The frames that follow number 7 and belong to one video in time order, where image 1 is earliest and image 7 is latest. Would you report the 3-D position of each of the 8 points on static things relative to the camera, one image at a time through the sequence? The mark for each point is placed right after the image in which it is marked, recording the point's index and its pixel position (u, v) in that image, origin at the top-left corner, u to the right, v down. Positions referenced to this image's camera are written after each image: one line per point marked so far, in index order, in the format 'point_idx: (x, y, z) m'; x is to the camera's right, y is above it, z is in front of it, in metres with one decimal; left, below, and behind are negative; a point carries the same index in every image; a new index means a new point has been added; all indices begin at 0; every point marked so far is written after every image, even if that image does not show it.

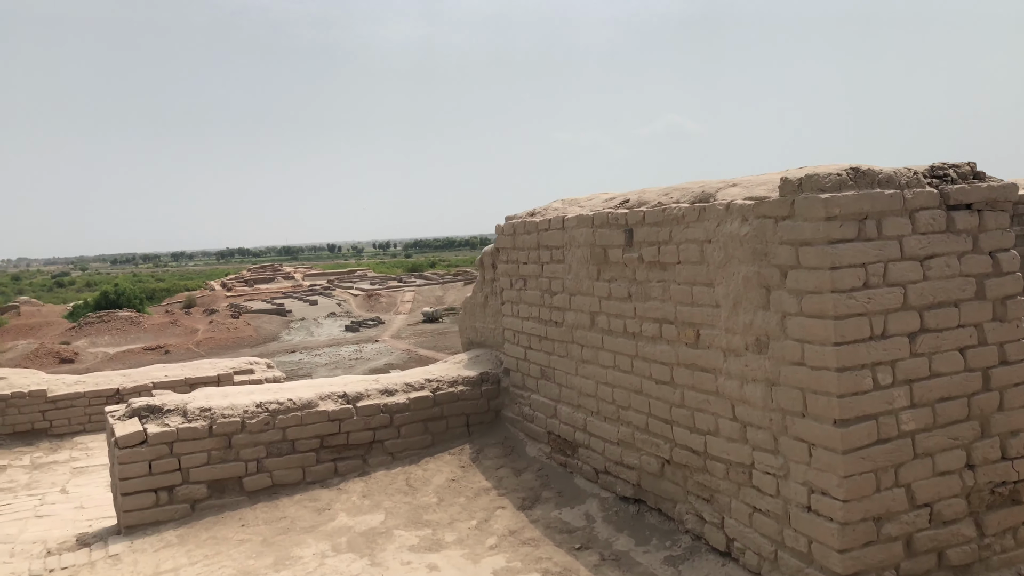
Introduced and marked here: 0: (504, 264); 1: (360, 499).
0: (-0.1, +0.2, +4.8) m
1: (-1.1, -1.5, +4.2) m
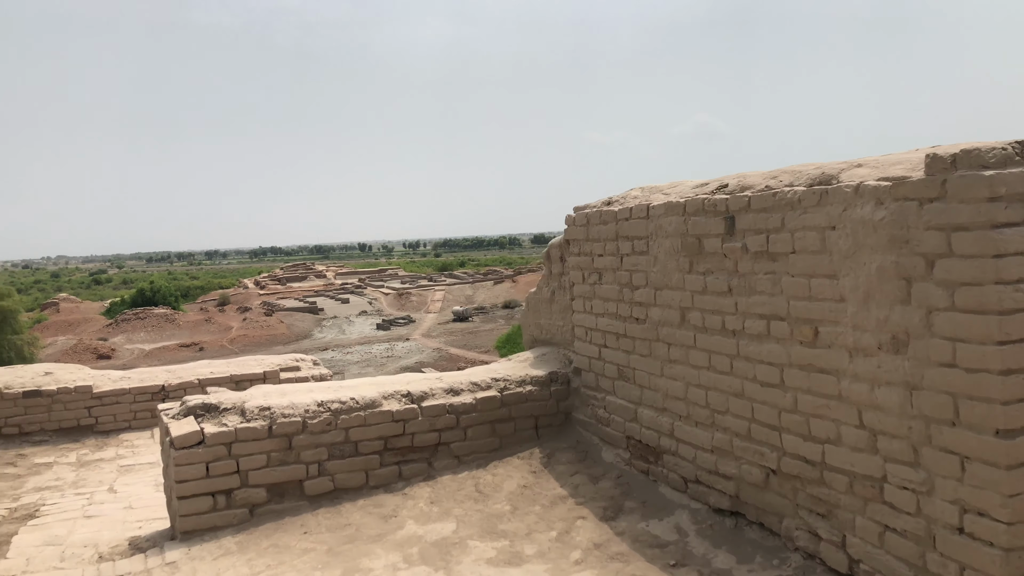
0: (+0.5, +0.2, +4.5) m
1: (-0.5, -1.4, +3.9) m
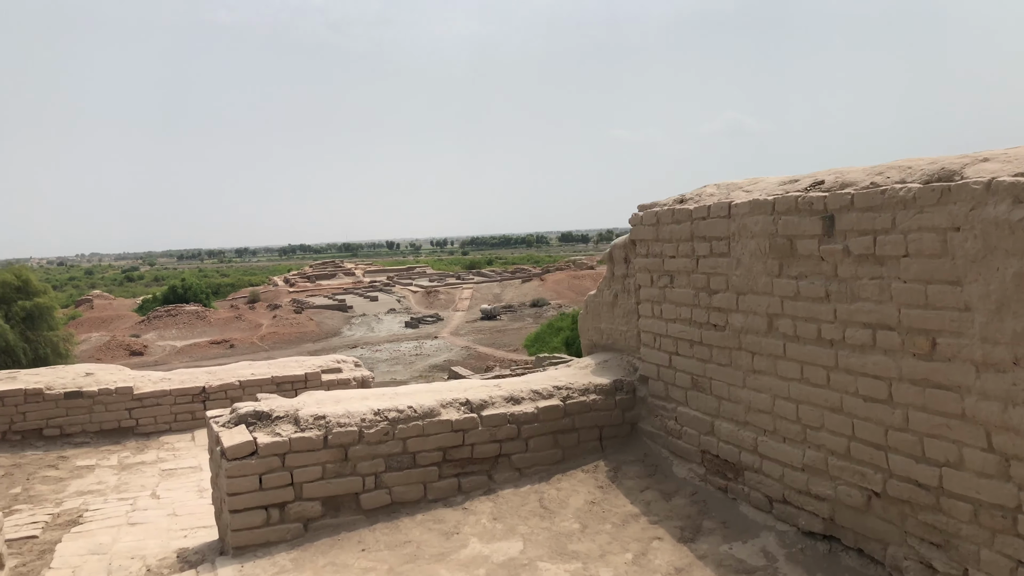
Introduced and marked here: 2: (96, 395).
0: (+0.9, +0.2, +4.3) m
1: (-0.1, -1.4, +3.7) m
2: (-4.7, -1.2, +6.8) m
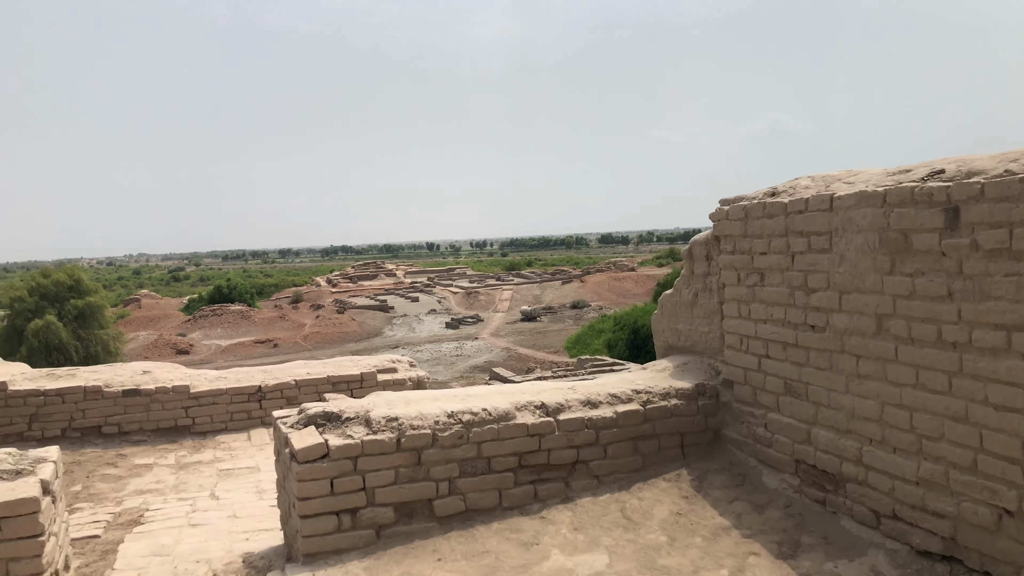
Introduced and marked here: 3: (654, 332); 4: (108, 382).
0: (+1.4, +0.2, +4.0) m
1: (+0.3, -1.4, +3.5) m
2: (-4.0, -1.2, +6.8) m
3: (+1.1, -0.4, +4.9) m
4: (-4.6, -1.1, +6.9) m
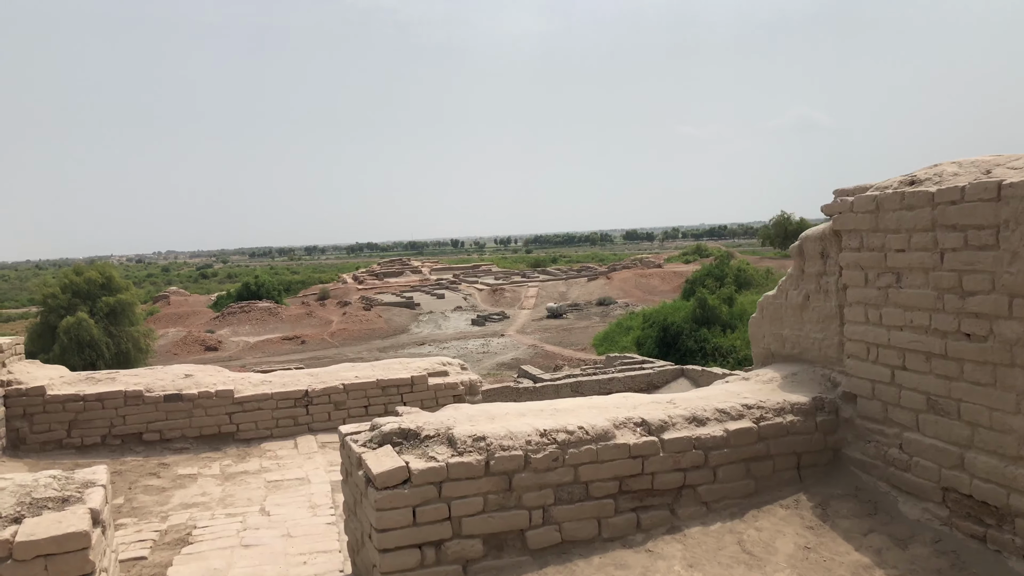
0: (+2.0, +0.2, +3.6) m
1: (+0.9, -1.4, +3.0) m
2: (-3.4, -1.2, +6.5) m
3: (+1.7, -0.4, +4.4) m
4: (-3.9, -1.1, +6.6) m
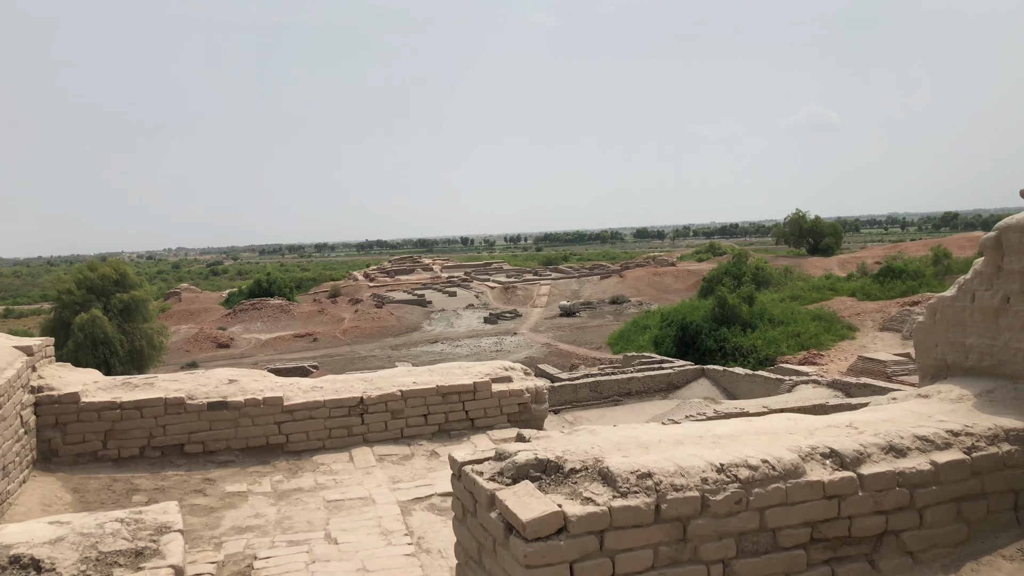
0: (+2.7, +0.2, +2.9) m
1: (+1.6, -1.4, +2.4) m
2: (-2.6, -1.2, +5.9) m
3: (+2.4, -0.3, +3.7) m
4: (-3.2, -1.0, +6.0) m
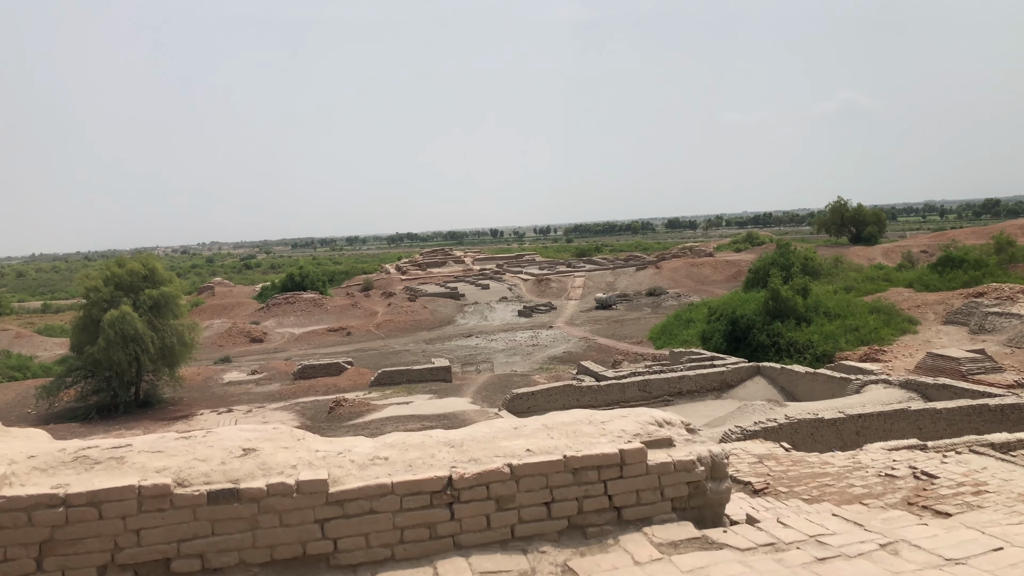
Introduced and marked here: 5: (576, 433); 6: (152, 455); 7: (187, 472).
0: (+3.7, +0.1, +0.4) m
1: (+2.6, -1.6, -0.1) m
2: (-1.5, -1.3, +3.6) m
3: (+3.5, -0.5, +1.2) m
4: (-2.0, -1.2, +3.8) m
5: (+0.5, -1.0, +4.2) m
6: (-2.3, -1.1, +4.0) m
7: (-2.0, -1.1, +3.8) m
